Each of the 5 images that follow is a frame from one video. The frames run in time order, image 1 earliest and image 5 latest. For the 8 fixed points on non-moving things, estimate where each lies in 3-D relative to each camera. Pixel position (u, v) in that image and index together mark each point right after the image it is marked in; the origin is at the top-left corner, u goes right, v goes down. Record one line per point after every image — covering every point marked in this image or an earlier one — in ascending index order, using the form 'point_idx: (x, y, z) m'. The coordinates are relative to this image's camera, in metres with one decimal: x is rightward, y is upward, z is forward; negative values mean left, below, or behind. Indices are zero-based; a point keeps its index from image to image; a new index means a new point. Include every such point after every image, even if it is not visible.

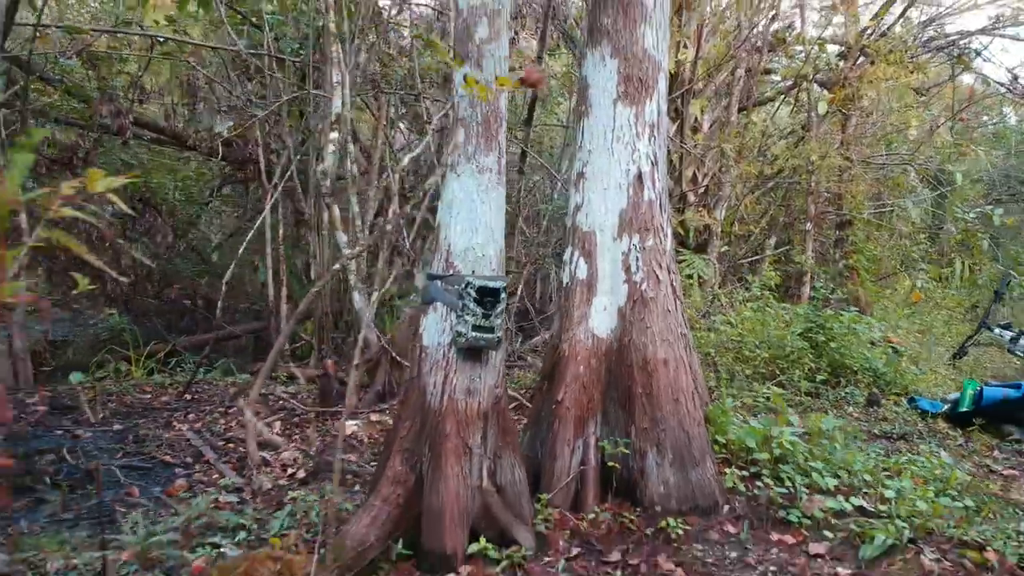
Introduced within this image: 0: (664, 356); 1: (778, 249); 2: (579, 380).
0: (+0.6, -0.2, +3.7) m
1: (+3.4, +0.5, +12.9) m
2: (+0.2, -0.3, +3.7) m
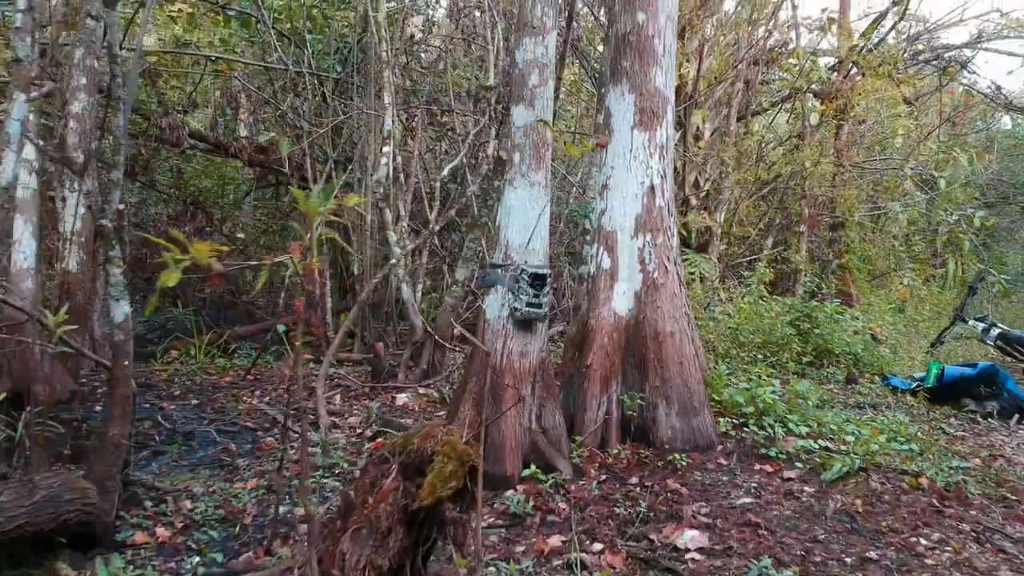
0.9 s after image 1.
0: (+0.7, -0.2, +4.7) m
1: (+3.6, +0.6, +13.9) m
2: (+0.4, -0.3, +4.7) m
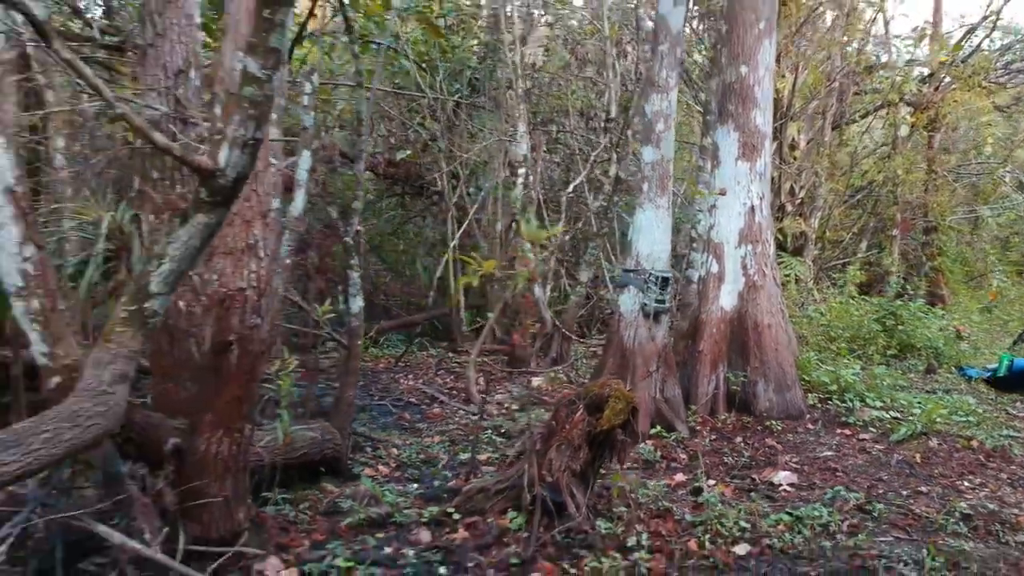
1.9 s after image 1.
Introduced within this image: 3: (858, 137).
0: (+1.5, -0.2, +5.8) m
1: (+5.2, +0.5, +14.7) m
2: (+1.2, -0.3, +5.8) m
3: (+4.9, +2.1, +14.2) m
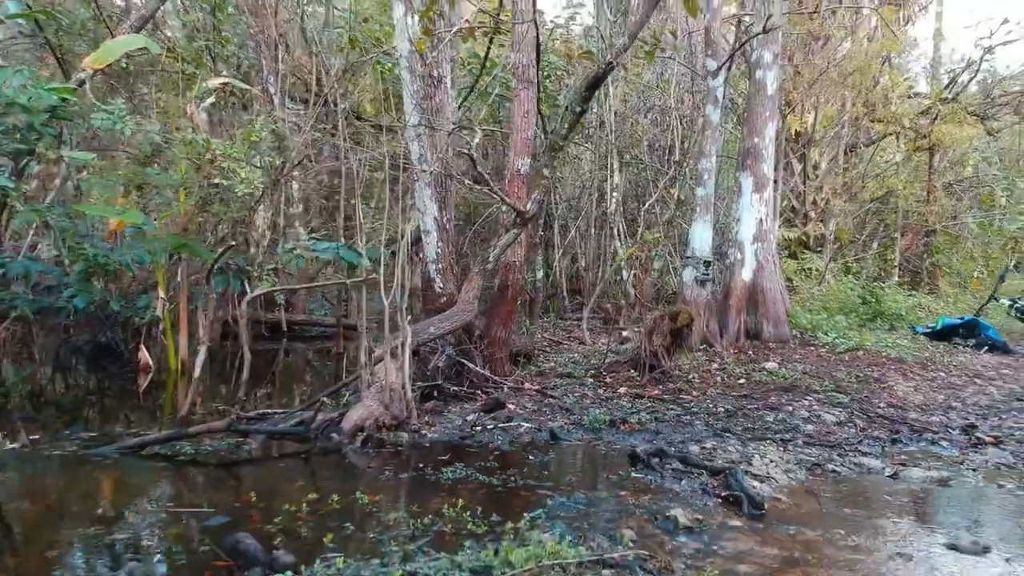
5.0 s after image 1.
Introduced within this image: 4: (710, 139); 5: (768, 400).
0: (+2.6, 0.0, +10.0) m
1: (+6.7, +0.7, +18.6) m
2: (+2.2, -0.1, +10.0) m
3: (+6.4, +2.3, +18.1) m
4: (+1.9, +1.4, +9.5) m
5: (+1.8, -0.8, +7.1) m
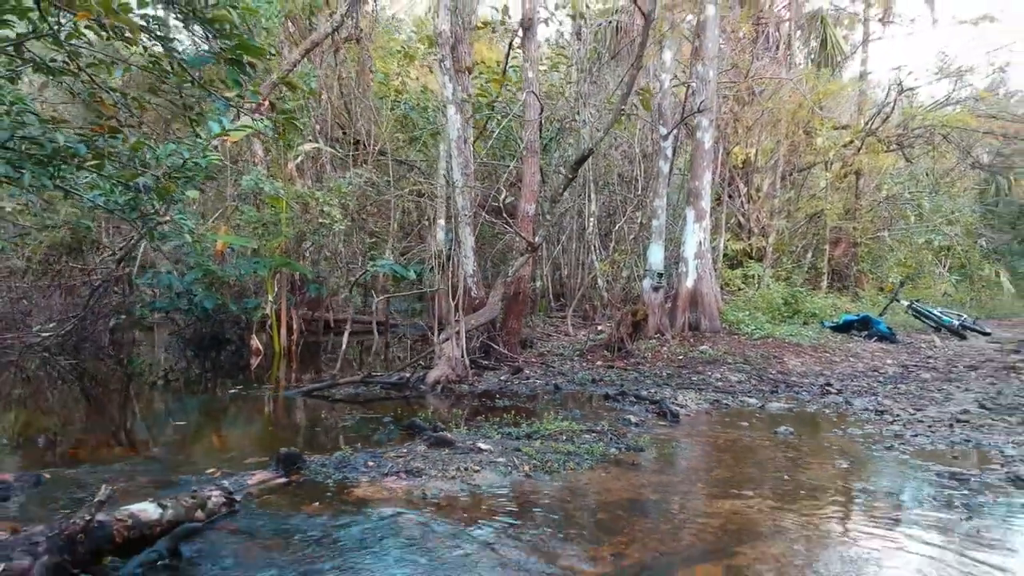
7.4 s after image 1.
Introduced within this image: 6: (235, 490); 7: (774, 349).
0: (+2.6, -0.1, +13.5) m
1: (+6.5, +0.6, +22.2) m
2: (+2.3, -0.1, +13.5) m
3: (+6.2, +2.2, +21.7) m
4: (+1.9, +1.3, +13.0) m
5: (+1.9, -0.8, +10.6) m
6: (-1.4, -1.0, +5.0) m
7: (+3.2, -0.7, +12.2) m
